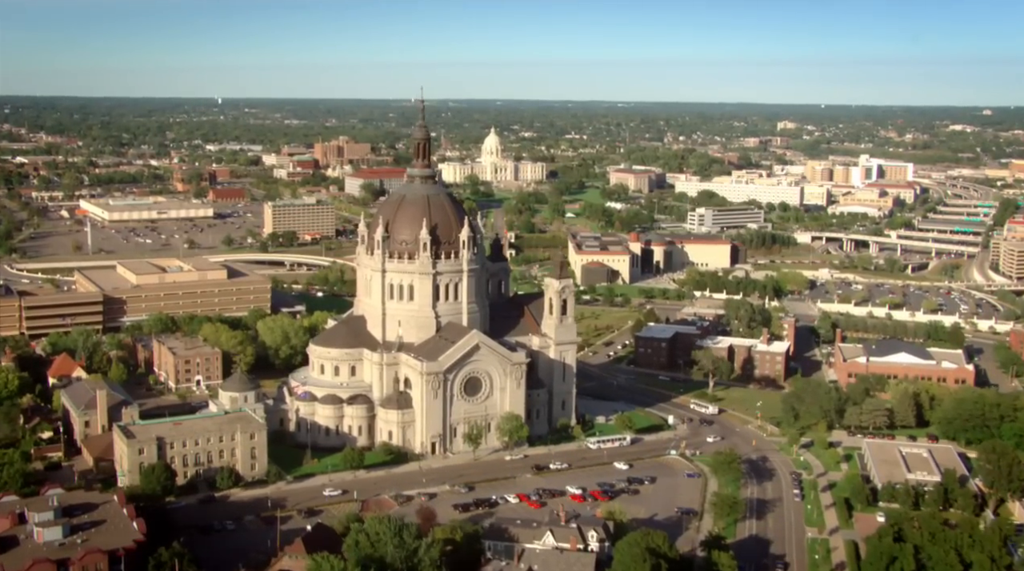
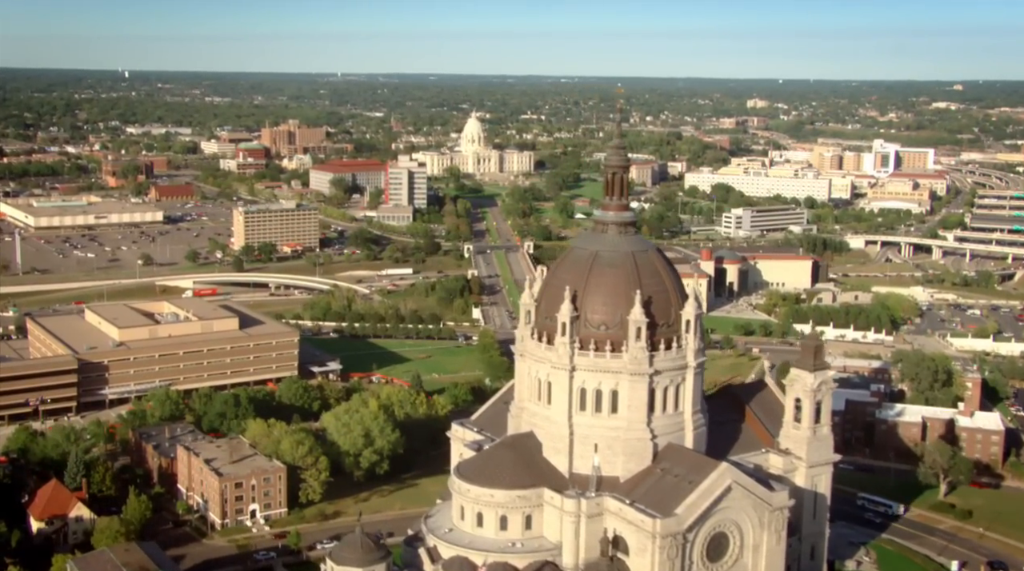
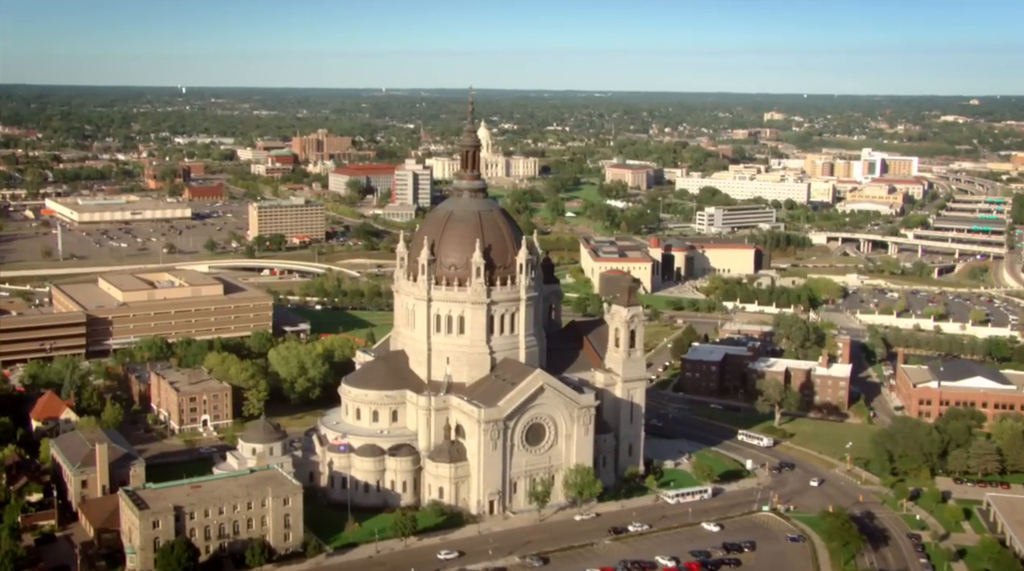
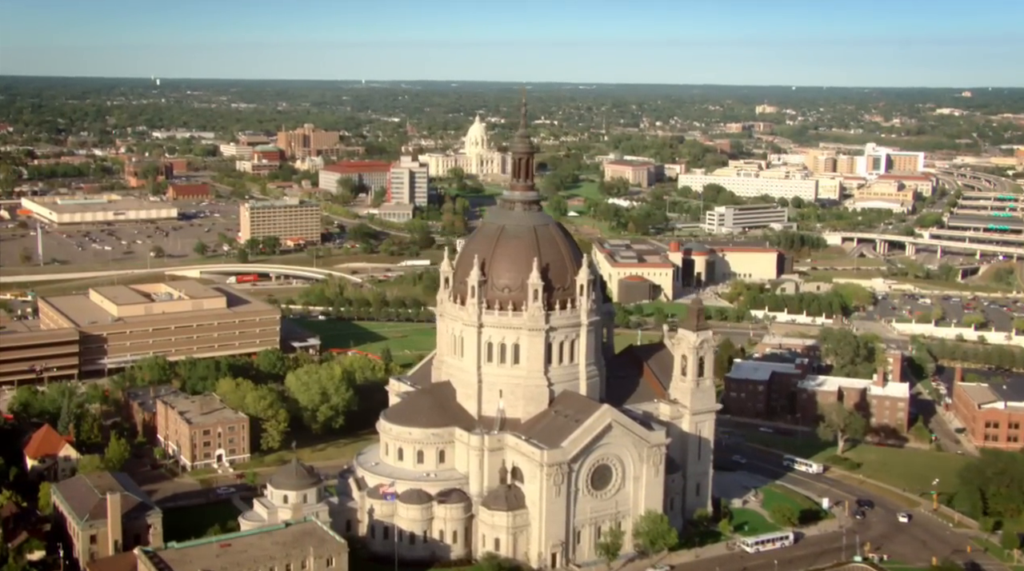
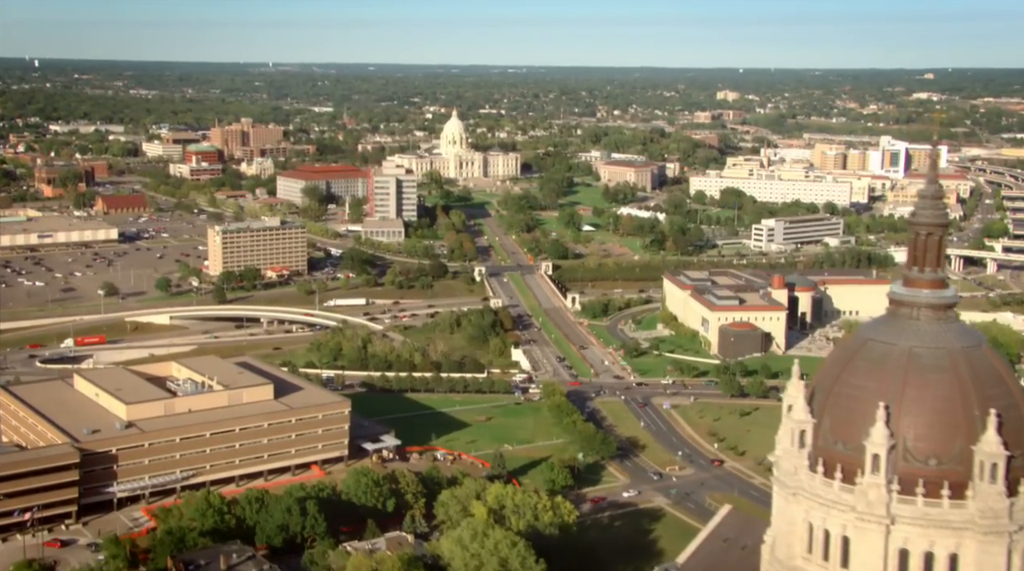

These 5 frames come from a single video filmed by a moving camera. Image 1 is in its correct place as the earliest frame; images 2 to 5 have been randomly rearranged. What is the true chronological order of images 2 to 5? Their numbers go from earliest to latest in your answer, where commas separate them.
3, 4, 2, 5
